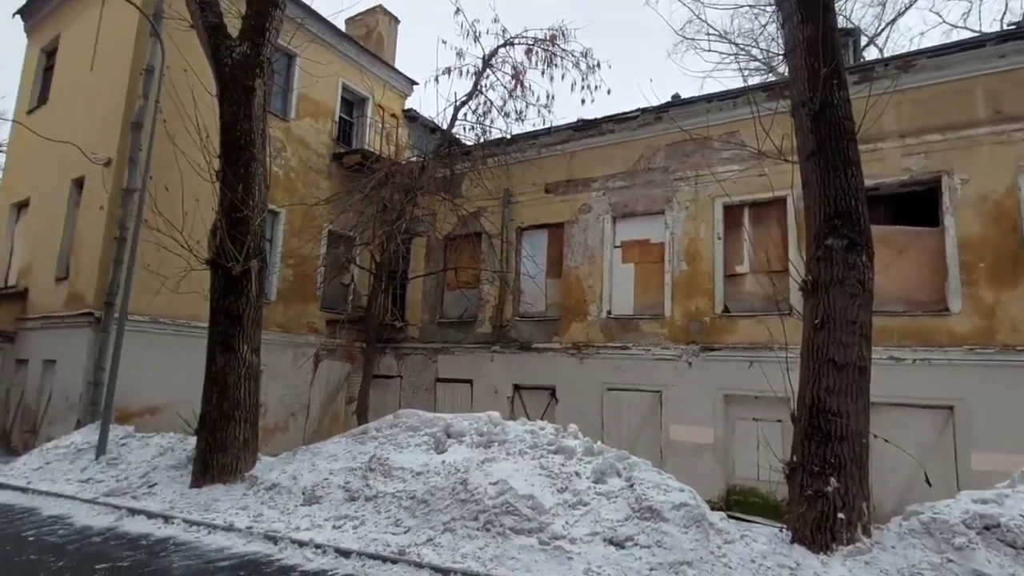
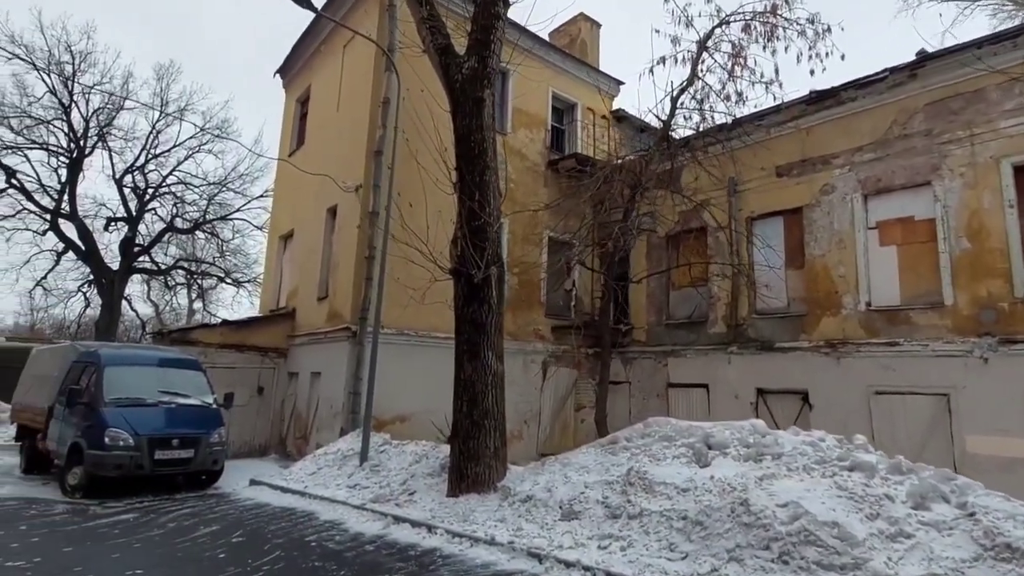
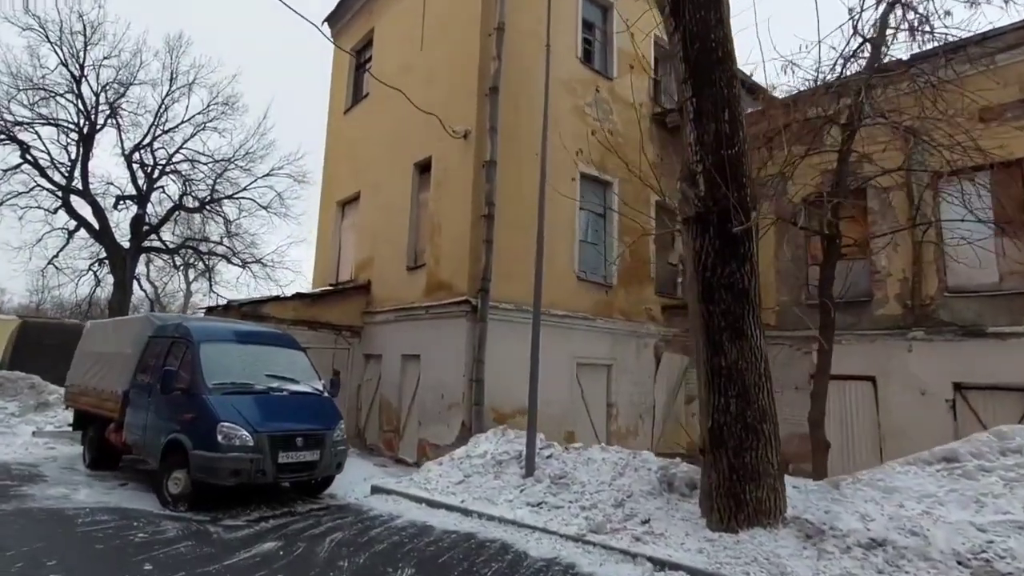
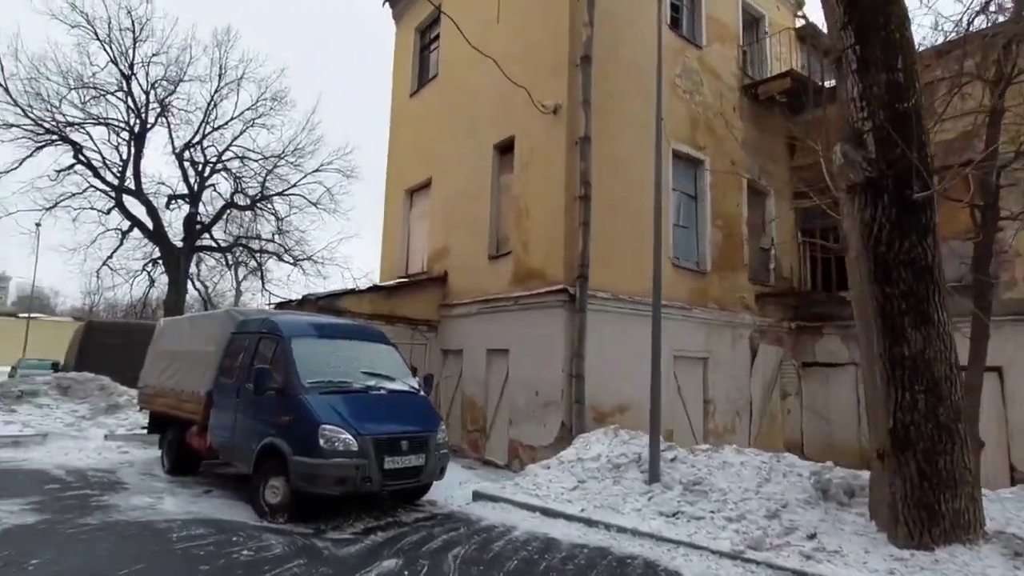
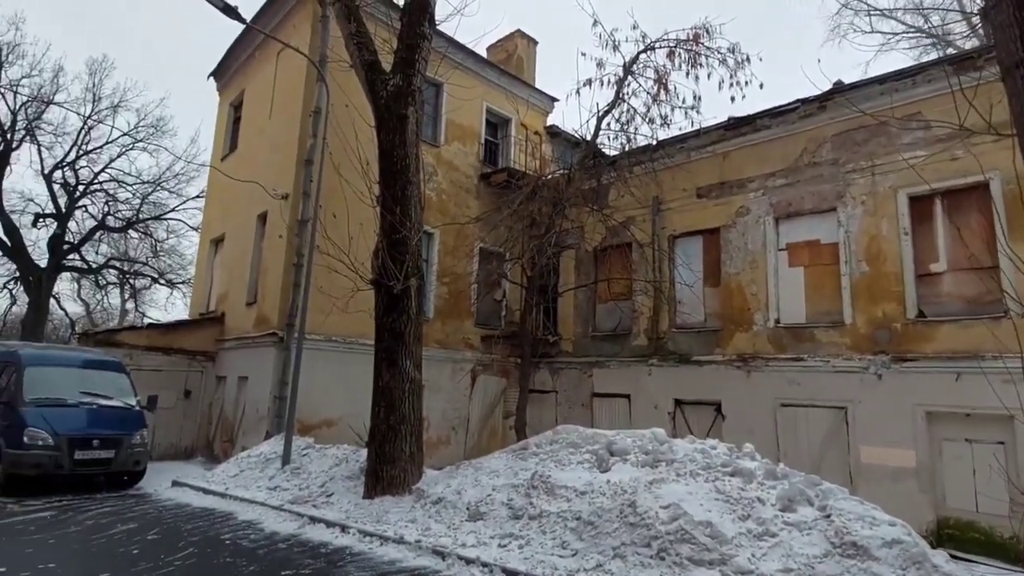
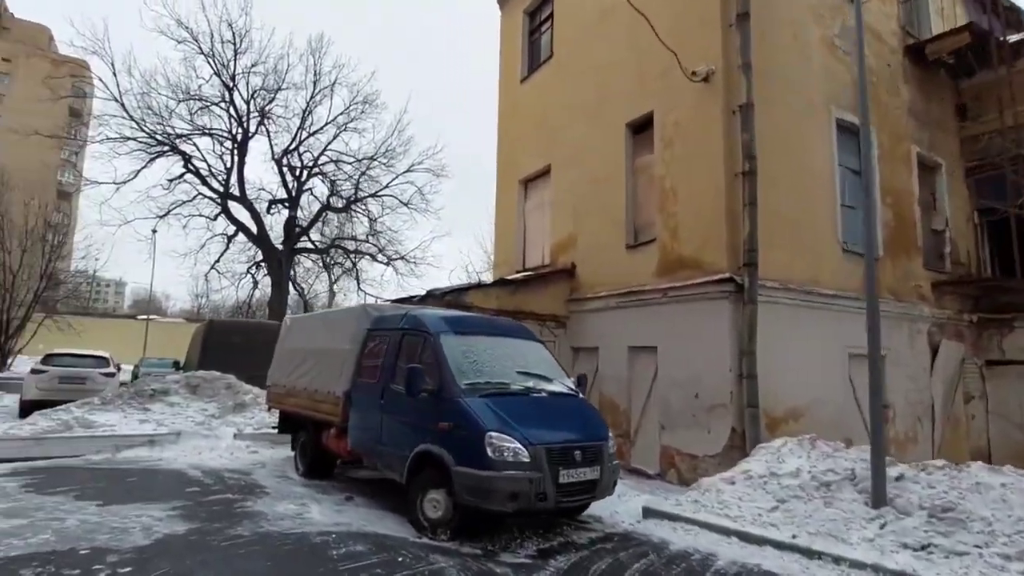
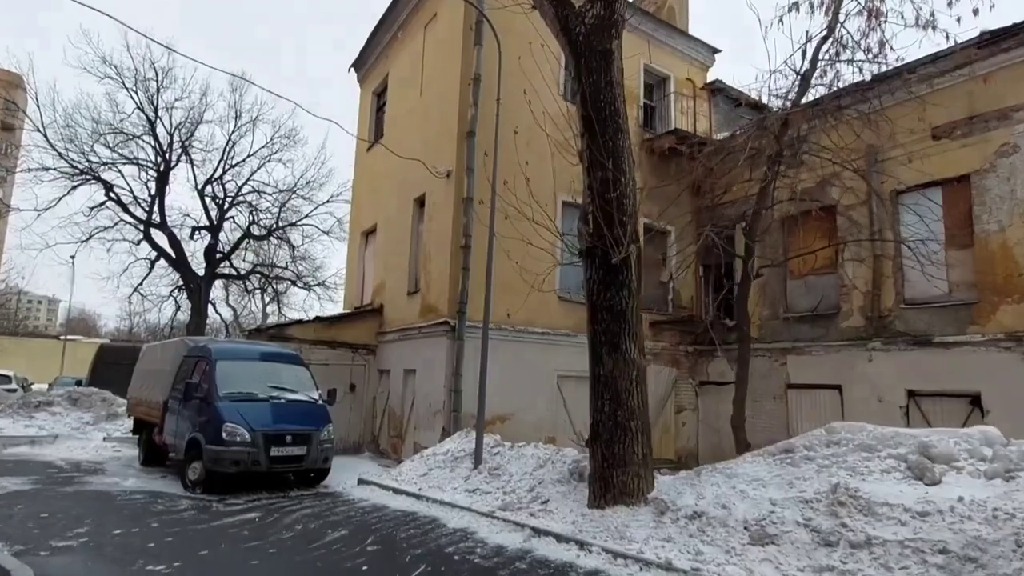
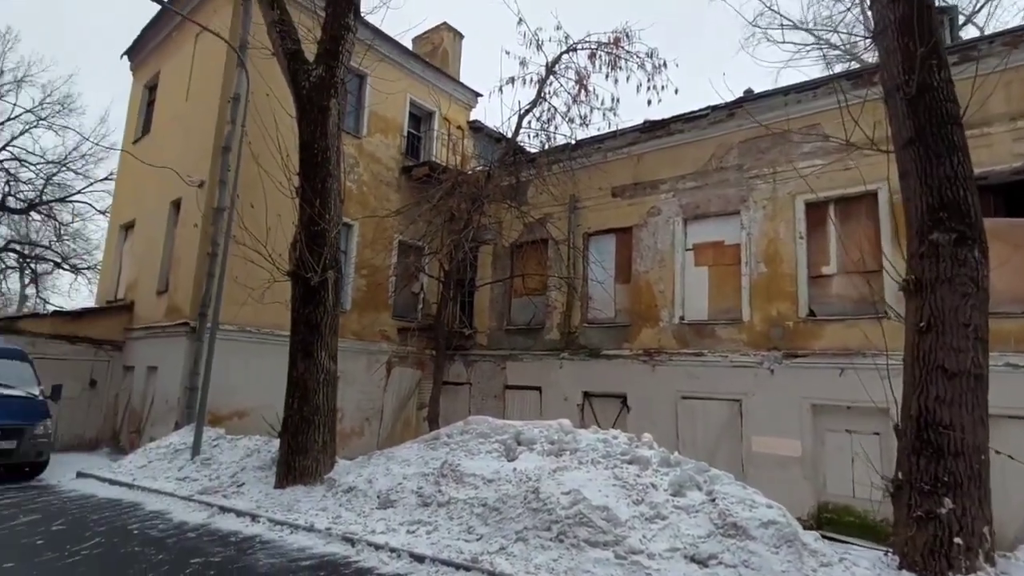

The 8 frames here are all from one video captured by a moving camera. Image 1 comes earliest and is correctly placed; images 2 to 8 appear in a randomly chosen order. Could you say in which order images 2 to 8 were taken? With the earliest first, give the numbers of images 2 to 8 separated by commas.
8, 5, 2, 7, 3, 4, 6
